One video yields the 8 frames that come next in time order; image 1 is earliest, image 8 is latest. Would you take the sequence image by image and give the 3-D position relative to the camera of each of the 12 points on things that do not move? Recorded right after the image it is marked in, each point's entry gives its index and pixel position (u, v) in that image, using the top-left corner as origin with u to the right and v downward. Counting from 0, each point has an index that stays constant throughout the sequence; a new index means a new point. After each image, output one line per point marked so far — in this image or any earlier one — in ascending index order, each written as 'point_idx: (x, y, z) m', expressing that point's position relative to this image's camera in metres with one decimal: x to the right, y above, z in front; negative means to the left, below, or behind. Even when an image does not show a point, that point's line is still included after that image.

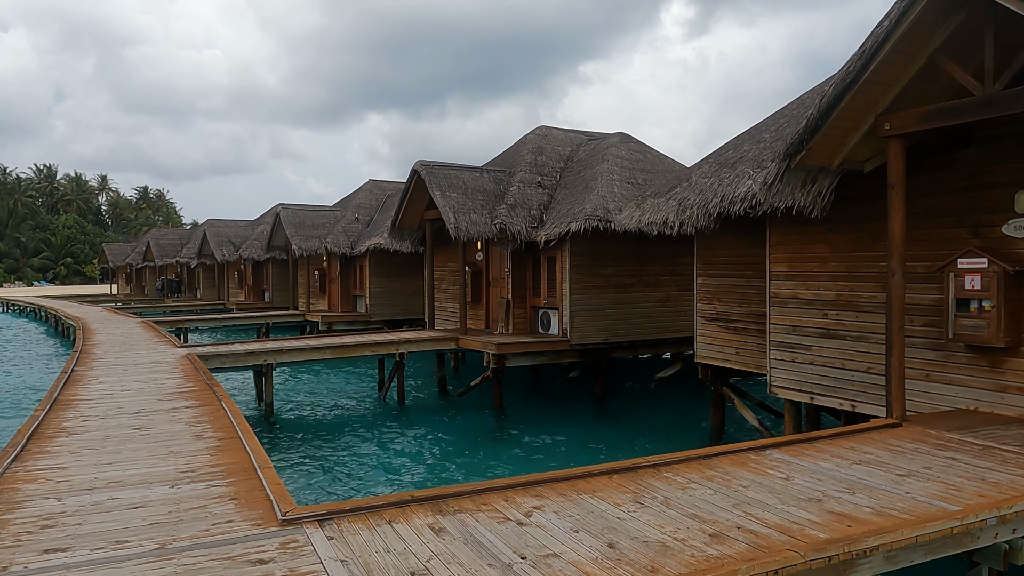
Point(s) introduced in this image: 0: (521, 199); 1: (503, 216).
0: (+0.2, +1.5, +13.1) m
1: (-0.2, +1.2, +12.6) m
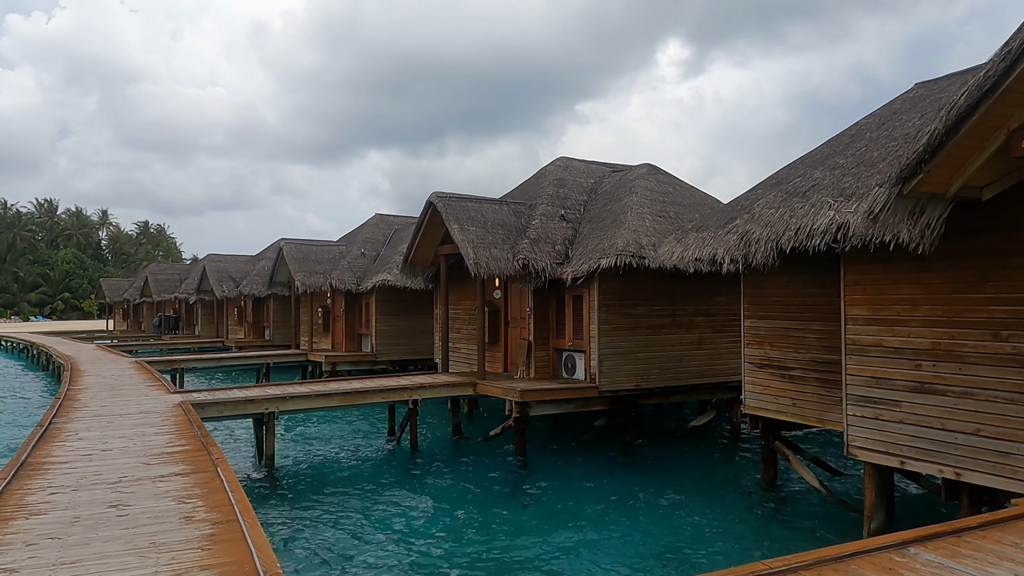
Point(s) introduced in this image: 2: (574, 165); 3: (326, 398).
0: (+0.5, +0.9, +12.2) m
1: (+0.2, +0.6, +11.7) m
2: (+1.2, +2.4, +14.7) m
3: (-2.7, -1.6, +10.9) m
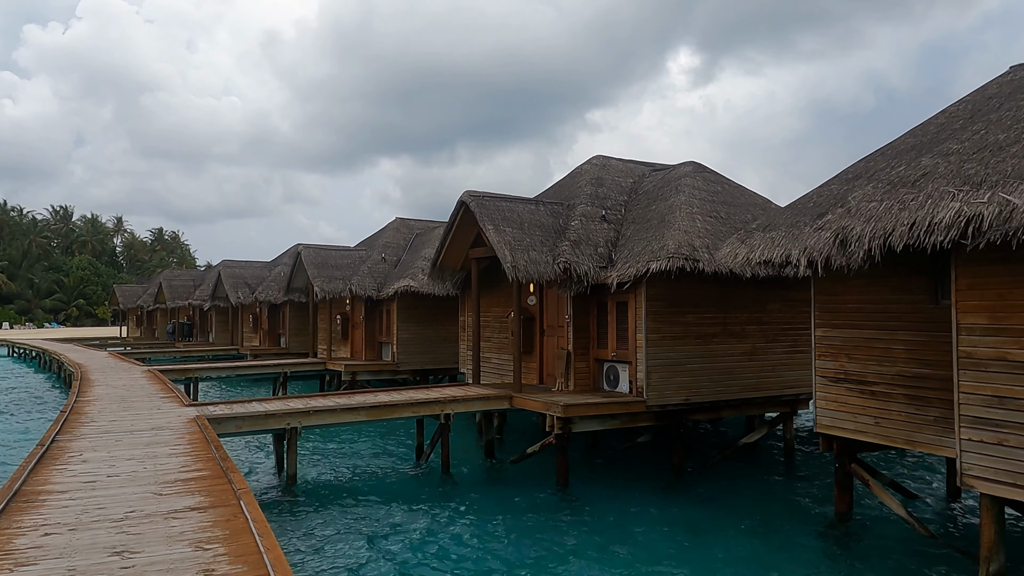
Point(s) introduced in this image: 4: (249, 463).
0: (+1.1, +0.8, +11.4) m
1: (+0.8, +0.5, +10.8) m
2: (+1.8, +2.3, +13.9) m
3: (-2.2, -1.7, +10.1) m
4: (-3.9, -2.8, +11.1) m
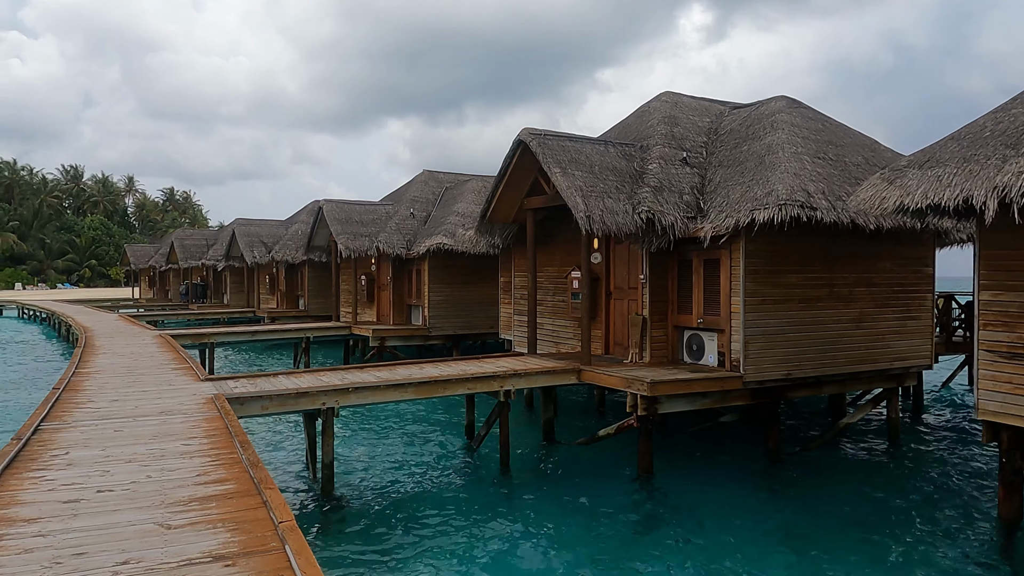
0: (+2.0, +1.4, +9.6) m
1: (+1.6, +1.0, +9.1) m
2: (+2.7, +3.0, +12.0) m
3: (-1.3, -1.1, +8.5) m
4: (-3.0, -2.2, +9.6) m
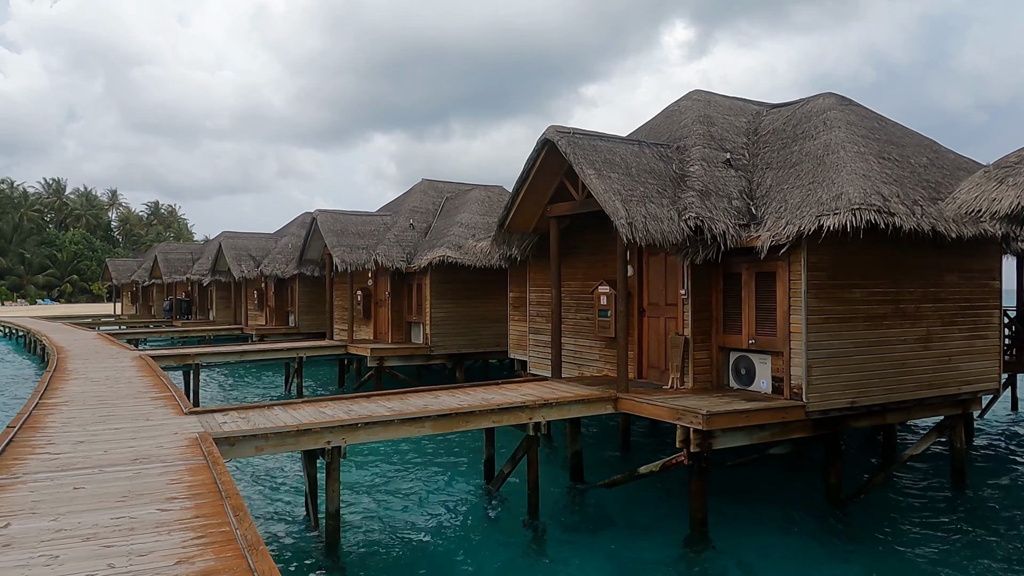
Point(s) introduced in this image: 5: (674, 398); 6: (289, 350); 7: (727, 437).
0: (+2.3, +1.2, +8.5) m
1: (+2.0, +0.9, +8.0) m
2: (+3.0, +2.8, +11.0) m
3: (-1.0, -1.3, +7.3) m
4: (-2.7, -2.4, +8.4) m
5: (+1.8, -1.2, +8.2) m
6: (-4.8, -1.3, +15.9) m
7: (+2.2, -1.5, +7.6) m
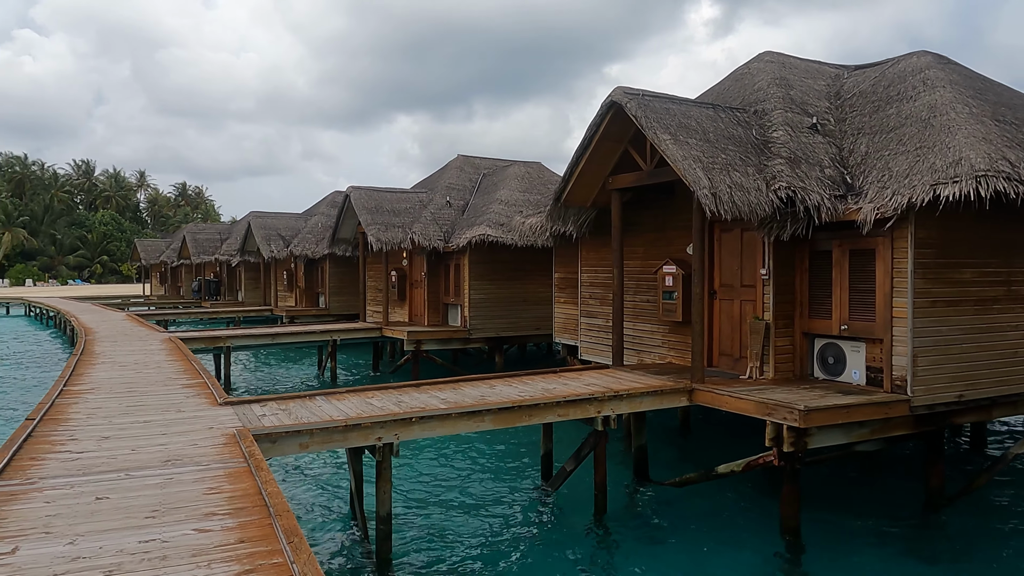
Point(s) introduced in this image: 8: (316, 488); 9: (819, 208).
0: (+2.9, +1.4, +7.6) m
1: (+2.6, +1.1, +7.1) m
2: (+3.7, +3.0, +10.0) m
3: (-0.4, -1.1, +6.6) m
4: (-2.1, -2.2, +7.7) m
5: (+2.4, -1.0, +7.4) m
6: (-3.9, -0.9, +15.3) m
7: (+2.8, -1.3, +6.8) m
8: (-2.2, -2.0, +8.4) m
9: (+2.9, +0.8, +7.0) m
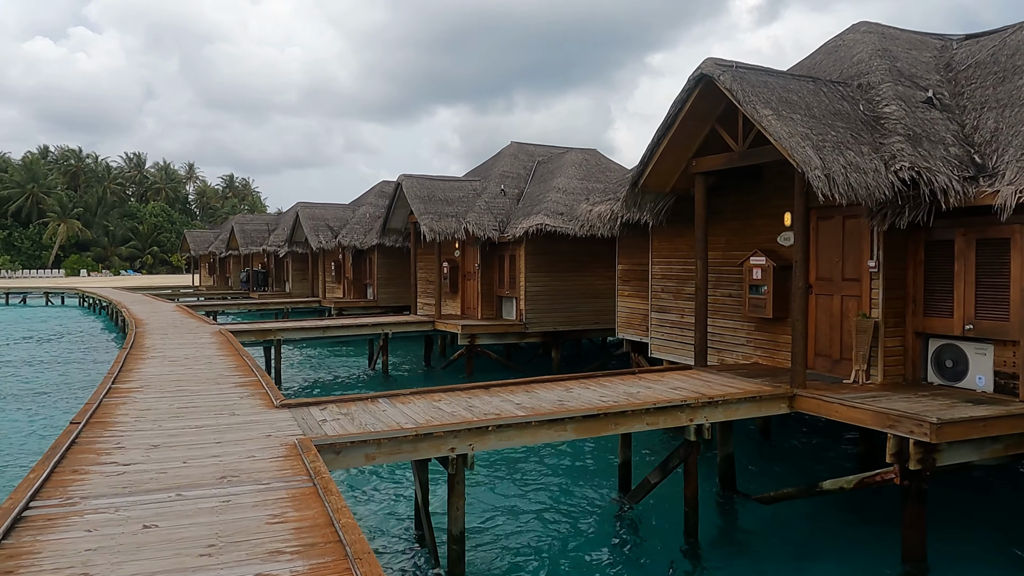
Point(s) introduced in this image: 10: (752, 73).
0: (+3.7, +1.4, +6.7) m
1: (+3.3, +1.1, +6.2) m
2: (+4.6, +3.1, +9.1) m
3: (+0.3, -1.1, +5.9) m
4: (-1.3, -2.1, +7.1) m
5: (+3.1, -1.0, +6.6) m
6: (-2.7, -0.8, +14.8) m
7: (+3.5, -1.3, +6.0) m
8: (-1.5, -2.0, +7.8) m
9: (+3.6, +0.8, +6.2) m
10: (+2.3, +2.0, +7.1) m
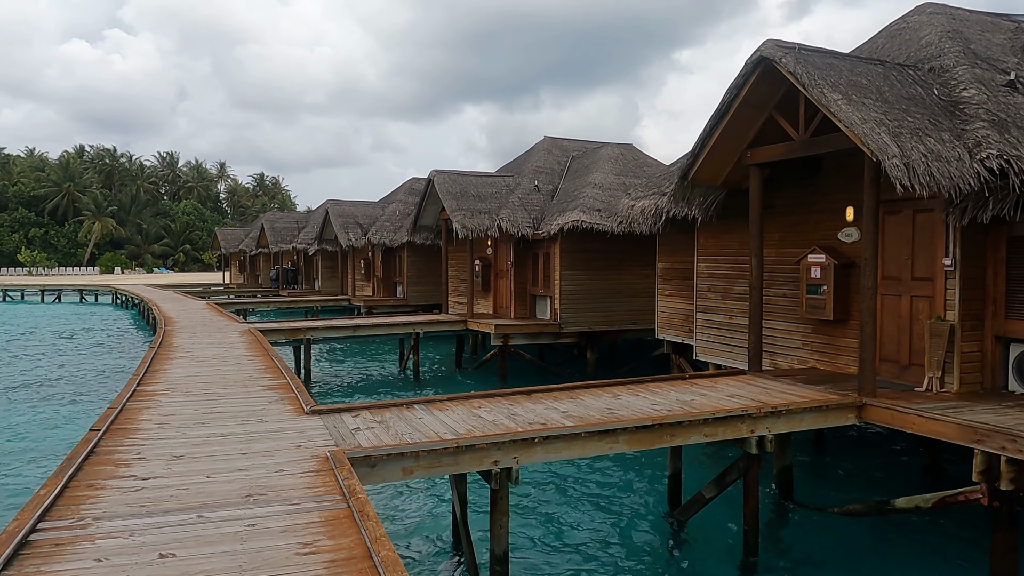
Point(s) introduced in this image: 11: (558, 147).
0: (+4.0, +1.4, +6.1) m
1: (+3.6, +1.1, +5.6) m
2: (+5.0, +3.1, +8.4) m
3: (+0.7, -1.1, +5.4) m
4: (-0.9, -2.1, +6.7) m
5: (+3.5, -1.0, +6.0) m
6: (-2.1, -0.7, +14.4) m
7: (+3.8, -1.3, +5.4) m
8: (-1.0, -1.9, +7.5) m
9: (+3.9, +0.8, +5.6) m
10: (+2.6, +2.0, +6.5) m
11: (+1.1, +3.3, +17.5) m
